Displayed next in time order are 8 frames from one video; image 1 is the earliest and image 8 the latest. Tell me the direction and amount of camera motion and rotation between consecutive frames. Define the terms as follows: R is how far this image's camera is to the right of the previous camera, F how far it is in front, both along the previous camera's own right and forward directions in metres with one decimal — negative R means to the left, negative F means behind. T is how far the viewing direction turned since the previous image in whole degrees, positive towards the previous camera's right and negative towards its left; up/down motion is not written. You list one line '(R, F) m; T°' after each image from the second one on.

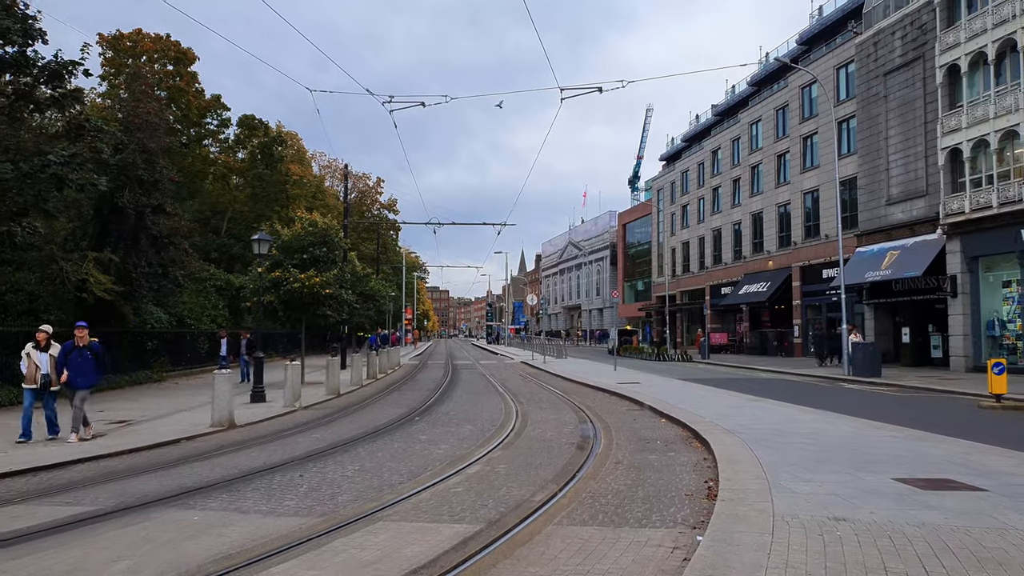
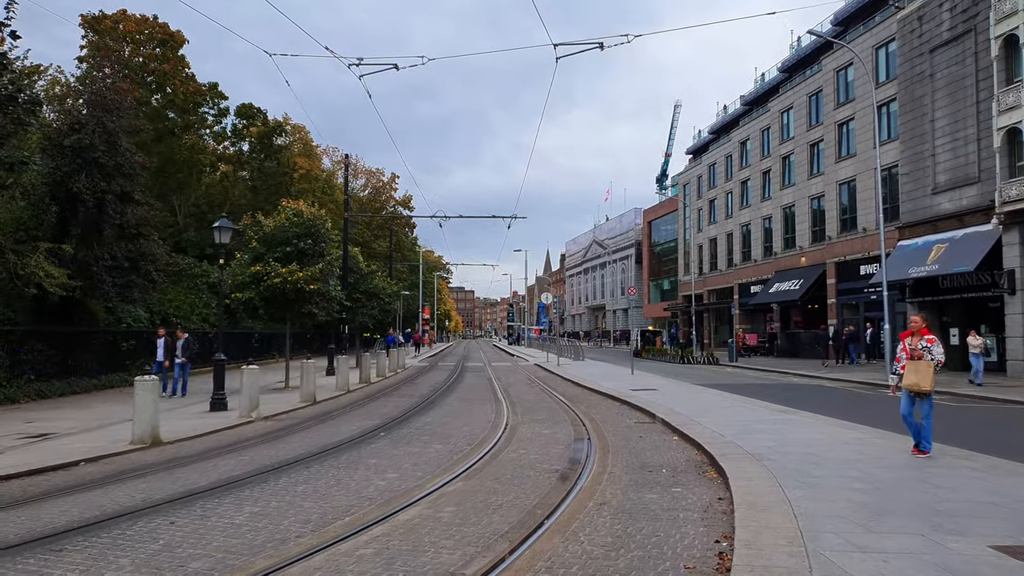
(+0.8, +2.2) m; -2°
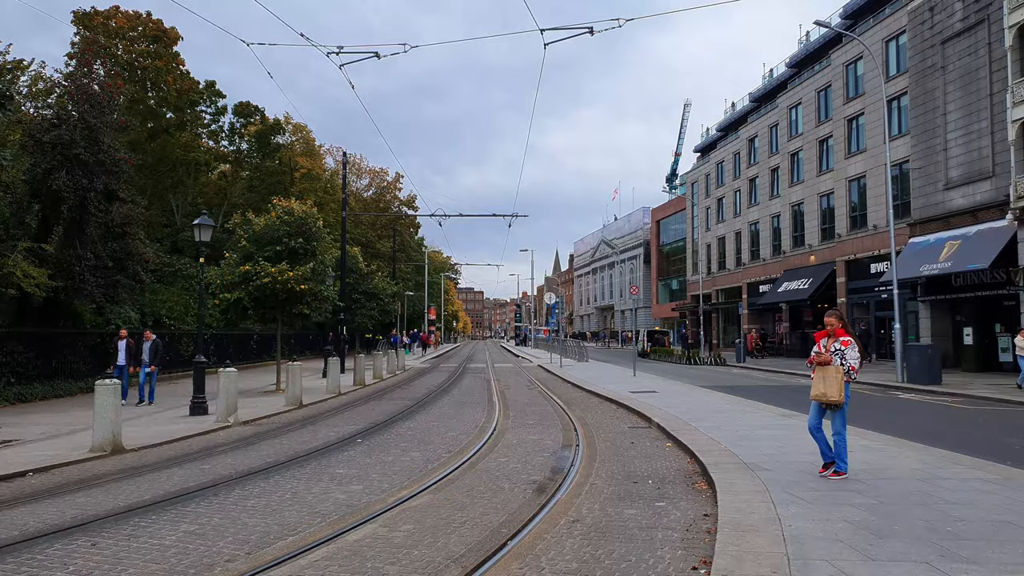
(+0.4, +0.6) m; -1°
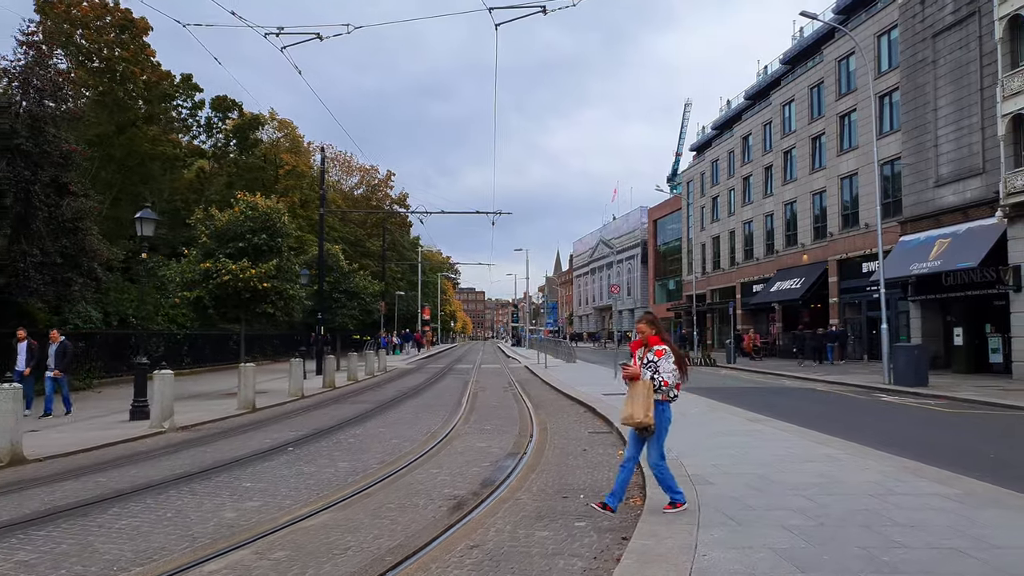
(+1.0, +0.7) m; 0°
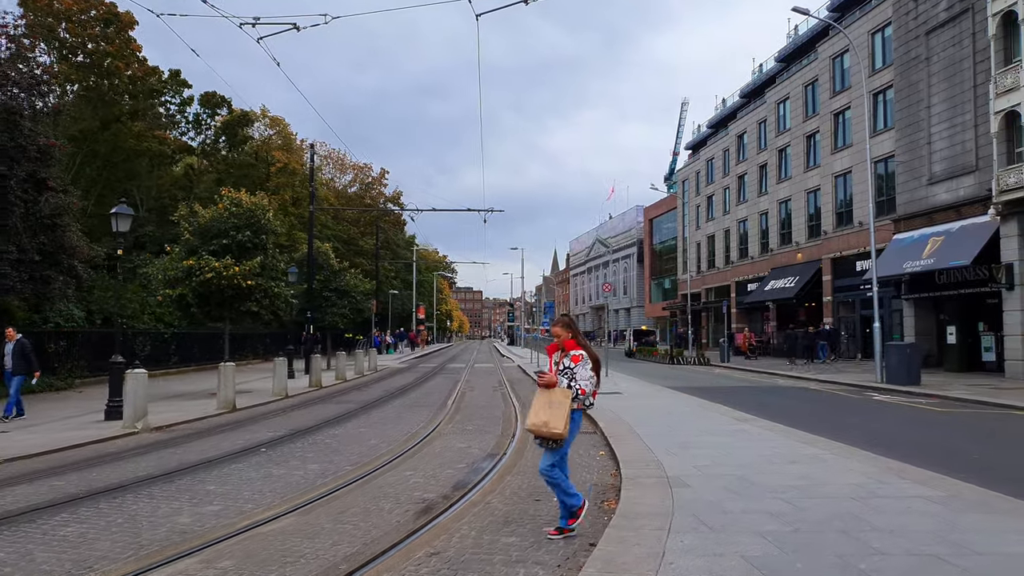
(+0.3, +0.3) m; 0°
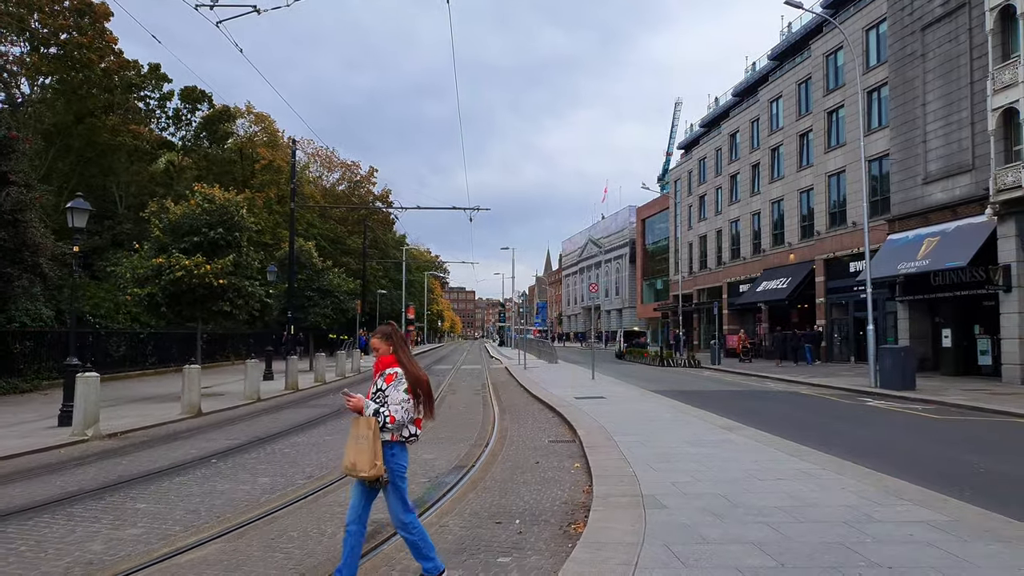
(+0.3, +0.7) m; 0°
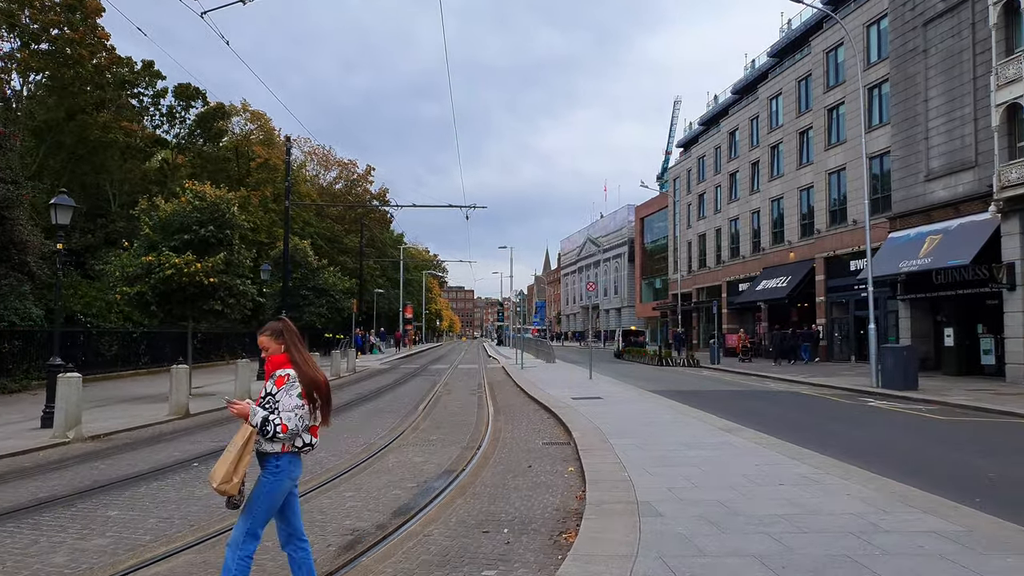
(+0.1, +0.3) m; 0°
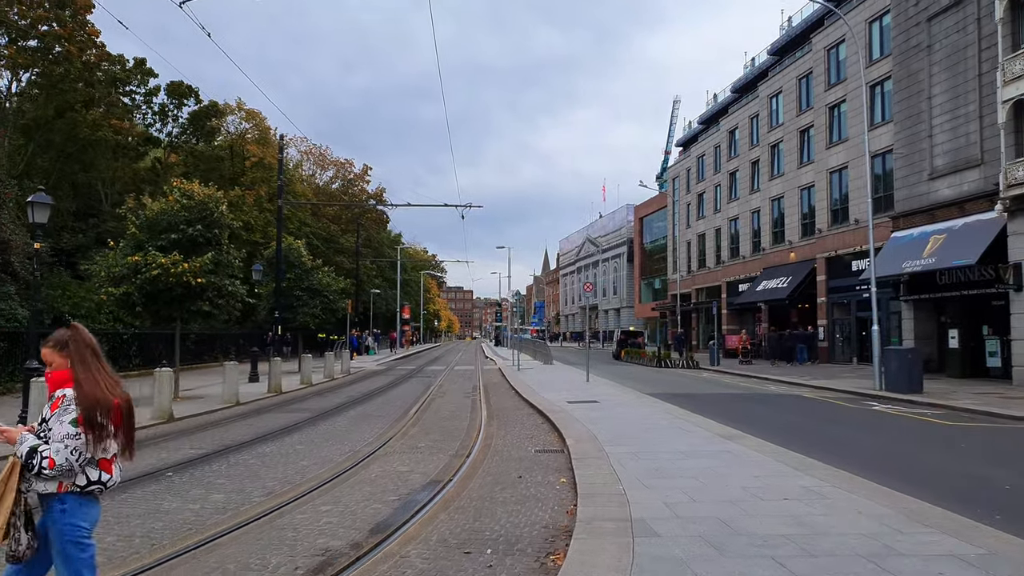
(+0.1, +0.5) m; 0°
